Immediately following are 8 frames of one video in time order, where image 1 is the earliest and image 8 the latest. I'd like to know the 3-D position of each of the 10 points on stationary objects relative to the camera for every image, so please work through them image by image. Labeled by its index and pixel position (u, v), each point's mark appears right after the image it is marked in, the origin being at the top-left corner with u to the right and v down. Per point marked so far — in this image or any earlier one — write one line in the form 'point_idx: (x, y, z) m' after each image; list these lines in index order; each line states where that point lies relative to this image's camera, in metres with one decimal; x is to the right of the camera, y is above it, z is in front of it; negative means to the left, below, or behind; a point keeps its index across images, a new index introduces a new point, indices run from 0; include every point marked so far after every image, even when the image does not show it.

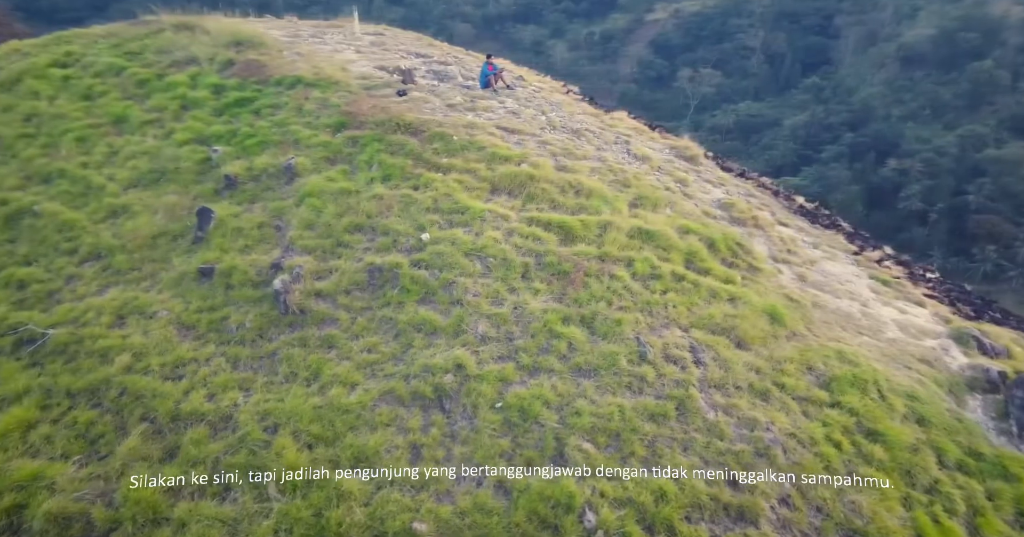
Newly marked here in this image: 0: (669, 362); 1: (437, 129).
0: (+1.8, -1.1, +5.8) m
1: (-1.4, +2.7, +9.7) m
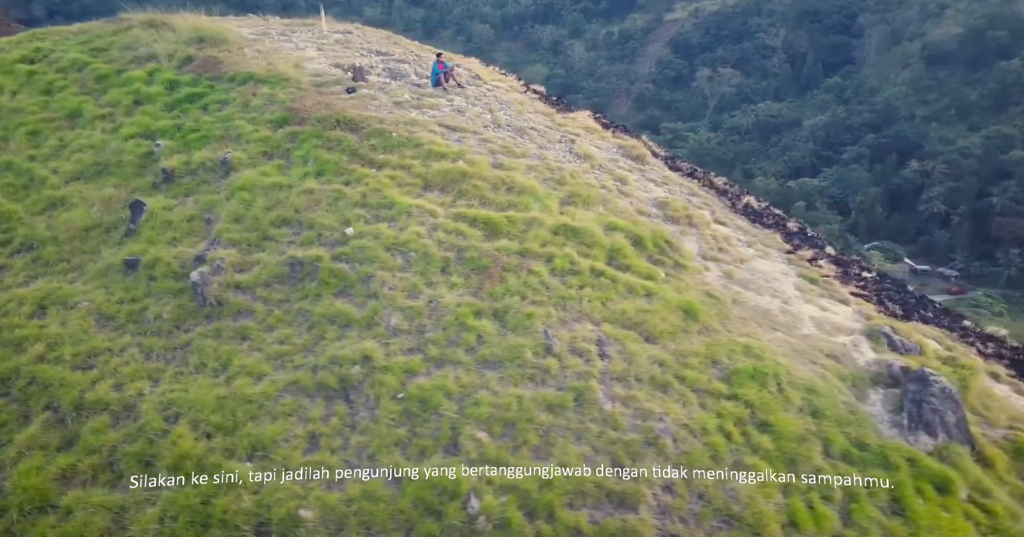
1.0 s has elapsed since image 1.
0: (+0.7, -1.0, +5.9) m
1: (-2.6, +2.7, +9.7) m
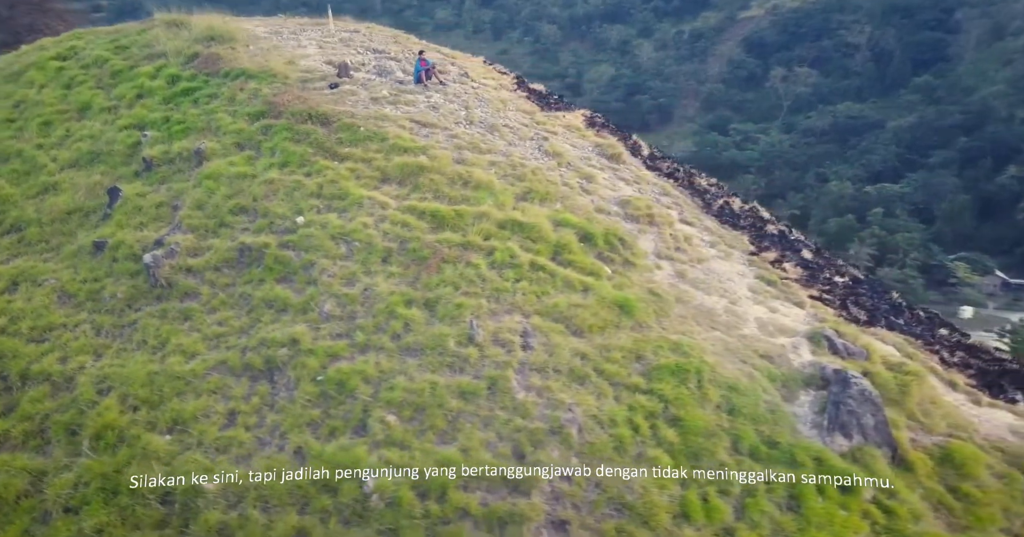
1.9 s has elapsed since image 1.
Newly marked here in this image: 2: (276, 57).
0: (-0.2, -0.9, +6.0) m
1: (-3.2, +2.9, +10.0) m
2: (-6.8, +6.3, +15.1) m
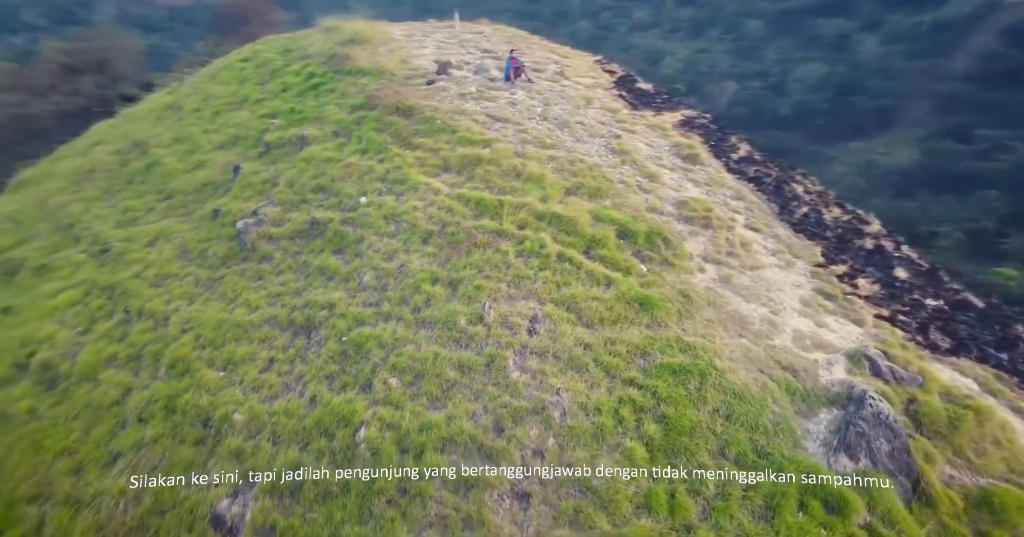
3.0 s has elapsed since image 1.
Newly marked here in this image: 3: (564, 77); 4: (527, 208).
0: (-0.1, -0.7, +6.3) m
1: (-1.8, +3.3, +10.8) m
2: (-3.8, +6.9, +16.6) m
3: (+1.5, +5.3, +14.0) m
4: (+0.2, +0.9, +8.0) m
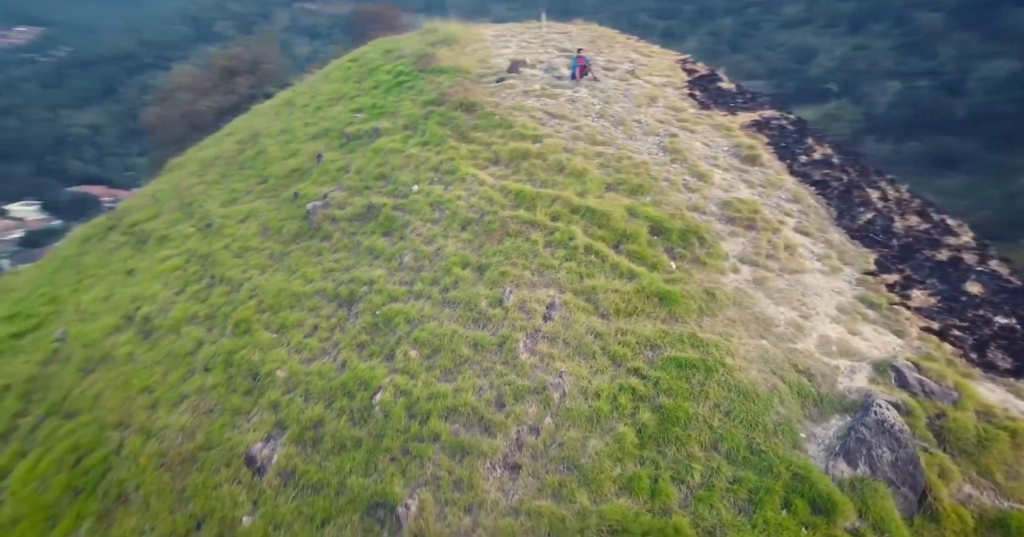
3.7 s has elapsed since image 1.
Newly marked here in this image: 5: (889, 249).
0: (+0.1, -0.6, +6.6) m
1: (-0.5, +3.5, +11.3) m
2: (-1.3, +7.3, +17.4) m
3: (+3.3, +5.3, +13.9) m
4: (+0.8, +1.1, +8.2) m
5: (+5.9, +0.3, +7.9) m
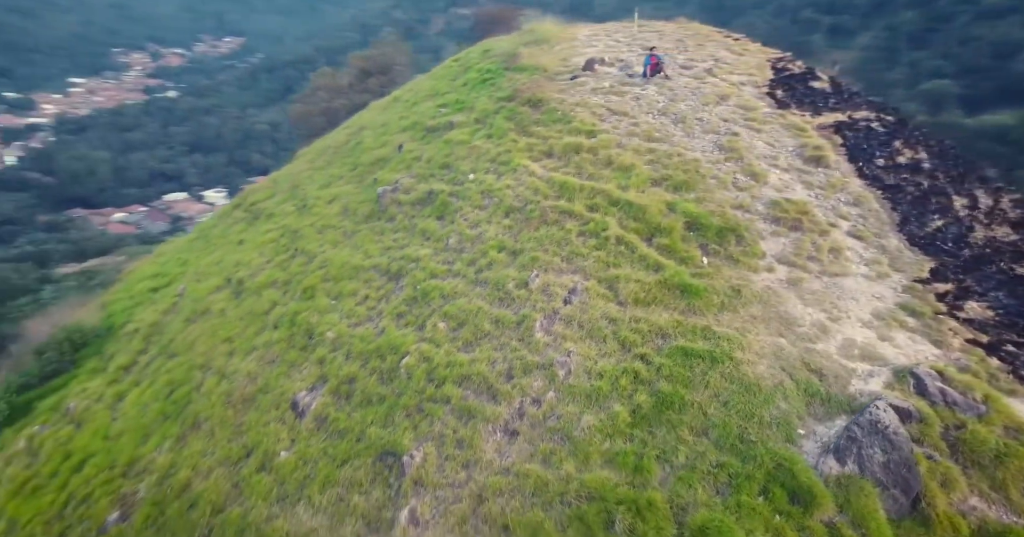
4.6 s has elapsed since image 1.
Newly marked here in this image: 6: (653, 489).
0: (+0.4, -0.3, +7.1) m
1: (+0.9, +3.8, +11.8) m
2: (+1.5, +7.5, +17.8) m
3: (+5.3, +5.2, +13.7) m
4: (+1.5, +1.2, +8.5) m
5: (+6.4, +0.2, +7.3) m
6: (+1.4, -2.1, +4.9) m
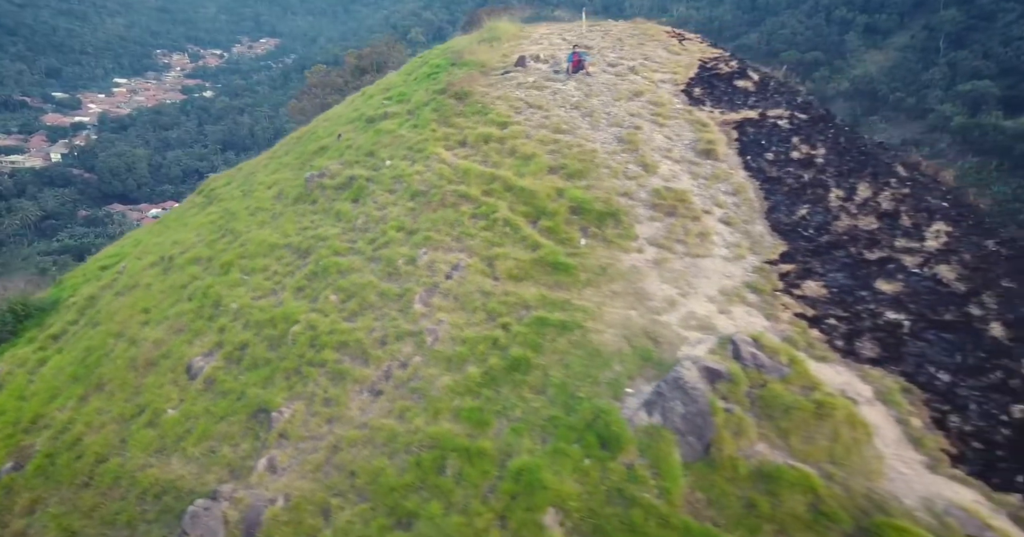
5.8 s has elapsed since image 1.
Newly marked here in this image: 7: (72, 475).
0: (-1.2, 0.0, +7.6) m
1: (-0.8, +4.1, +12.3) m
2: (-0.4, +7.9, +18.3) m
3: (+3.5, +5.6, +14.3) m
4: (-0.1, +1.6, +9.1) m
5: (+4.7, +0.4, +8.0) m
6: (-0.3, -1.8, +5.5) m
7: (-5.4, -2.6, +6.3) m
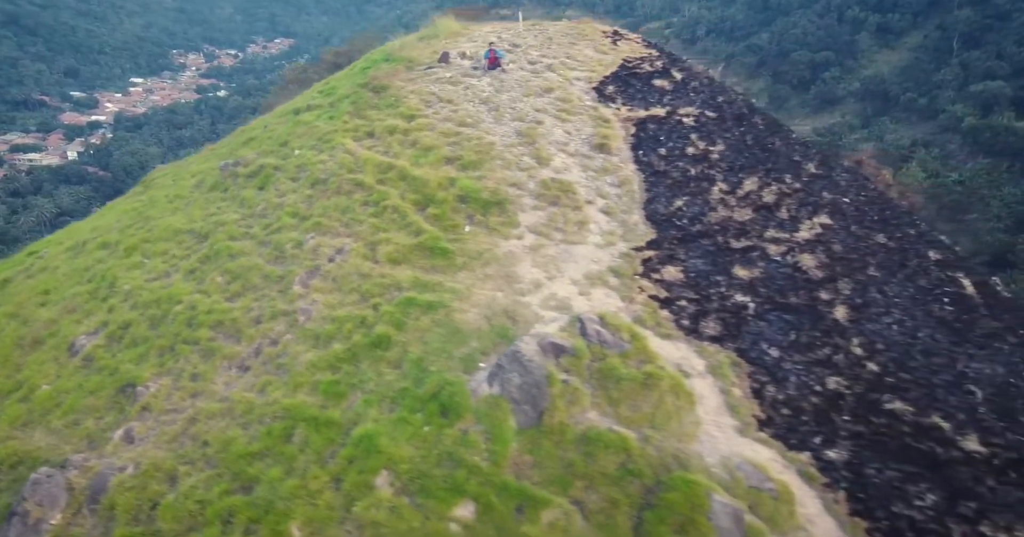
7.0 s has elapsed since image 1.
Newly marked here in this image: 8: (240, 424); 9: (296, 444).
0: (-3.0, +0.2, +7.9) m
1: (-2.8, +4.4, +12.6) m
2: (-2.6, +8.2, +18.6) m
3: (+1.4, +5.8, +14.7) m
4: (-2.0, +1.8, +9.4) m
5: (+2.9, +0.6, +8.5) m
6: (-2.0, -1.6, +5.8) m
7: (-7.2, -2.3, +6.3) m
8: (-3.1, -1.8, +5.8) m
9: (-2.4, -1.9, +5.5) m
